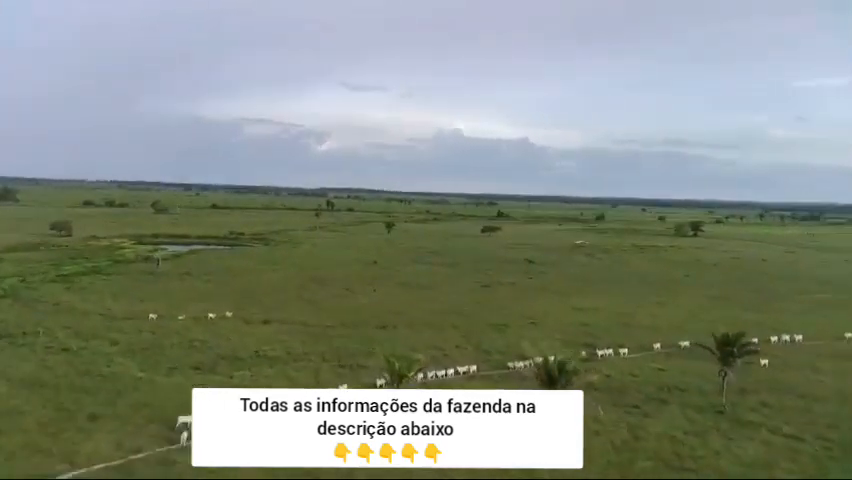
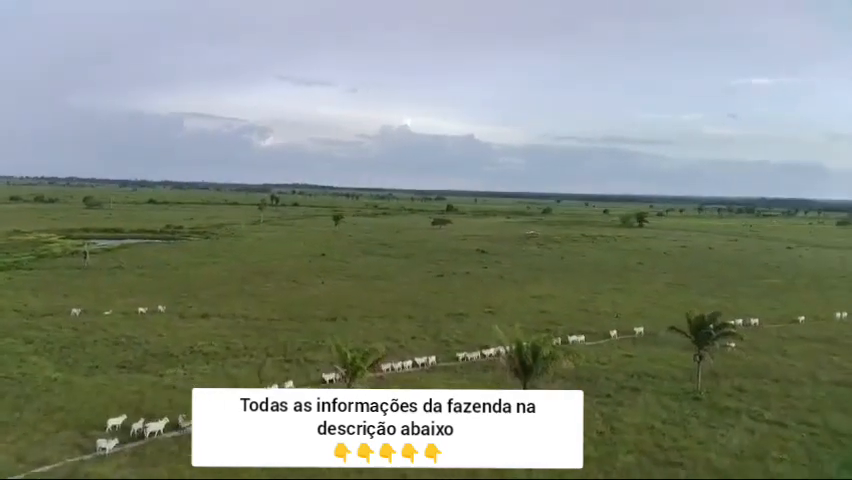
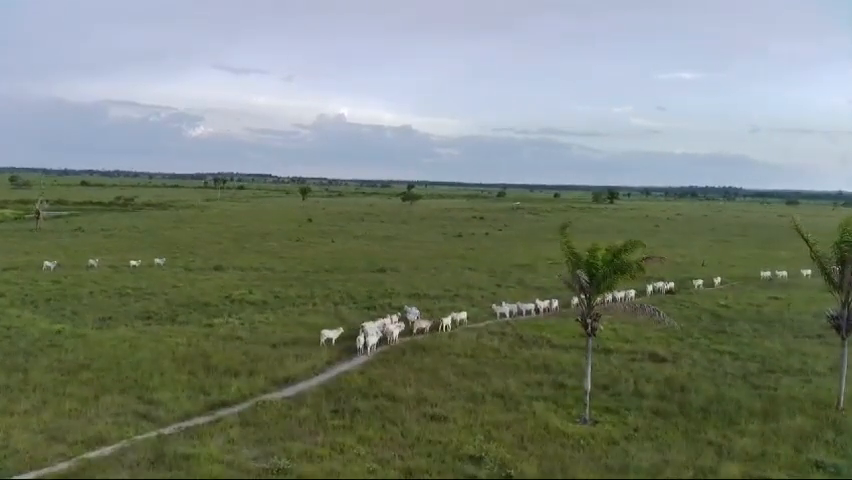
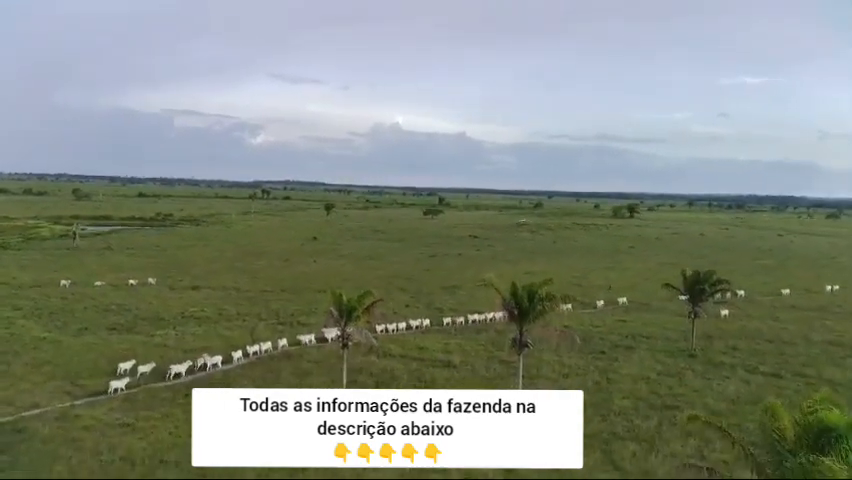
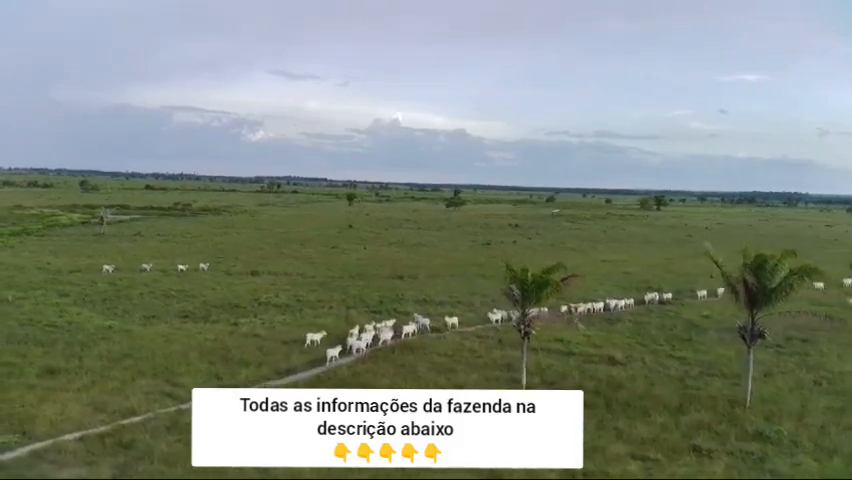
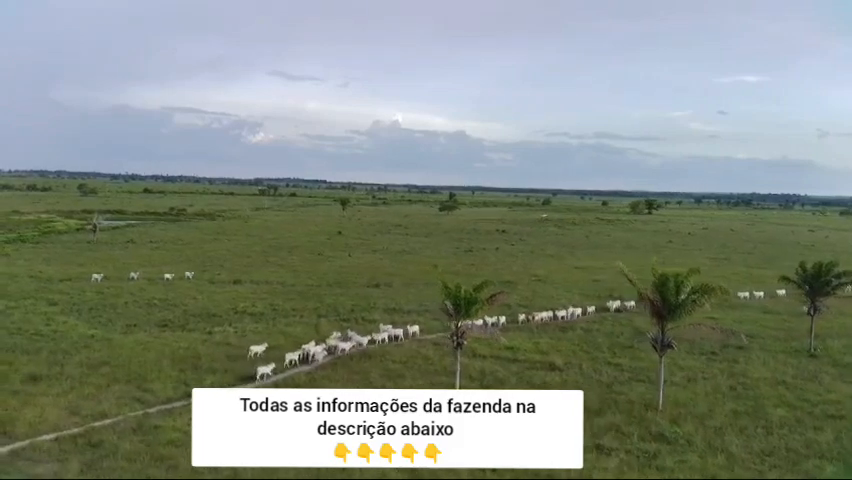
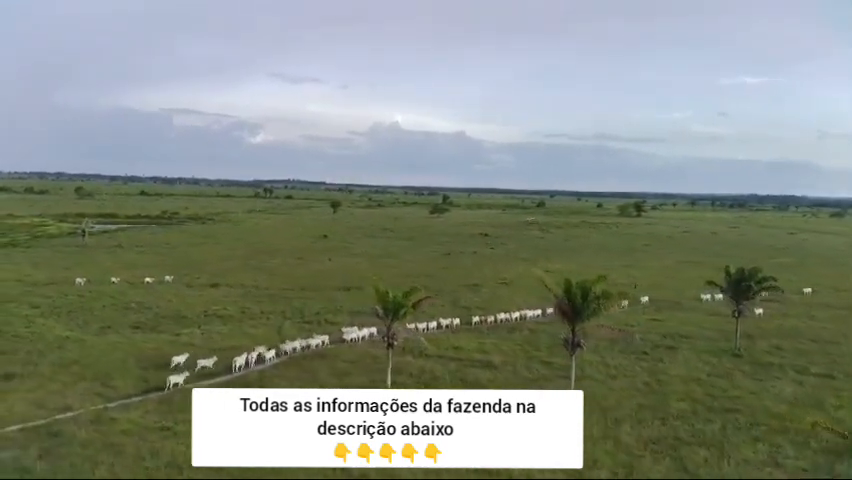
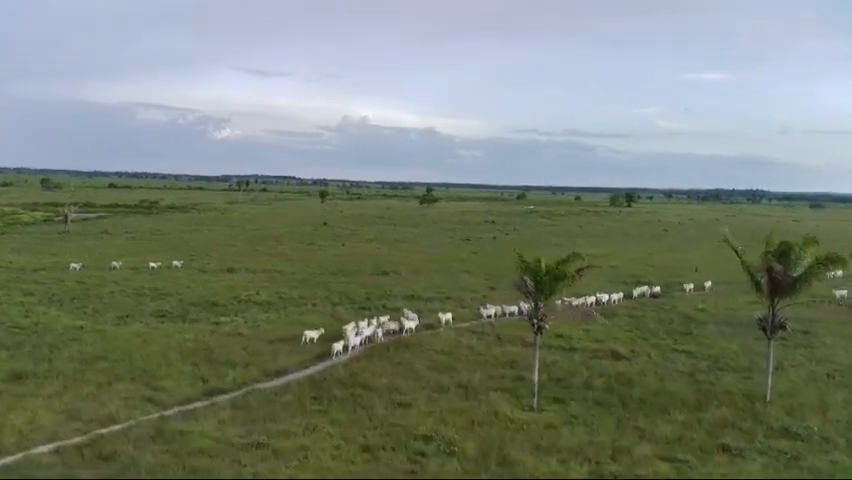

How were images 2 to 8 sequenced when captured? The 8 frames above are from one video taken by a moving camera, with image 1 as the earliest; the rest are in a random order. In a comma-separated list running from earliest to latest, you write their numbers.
2, 4, 7, 6, 5, 8, 3
